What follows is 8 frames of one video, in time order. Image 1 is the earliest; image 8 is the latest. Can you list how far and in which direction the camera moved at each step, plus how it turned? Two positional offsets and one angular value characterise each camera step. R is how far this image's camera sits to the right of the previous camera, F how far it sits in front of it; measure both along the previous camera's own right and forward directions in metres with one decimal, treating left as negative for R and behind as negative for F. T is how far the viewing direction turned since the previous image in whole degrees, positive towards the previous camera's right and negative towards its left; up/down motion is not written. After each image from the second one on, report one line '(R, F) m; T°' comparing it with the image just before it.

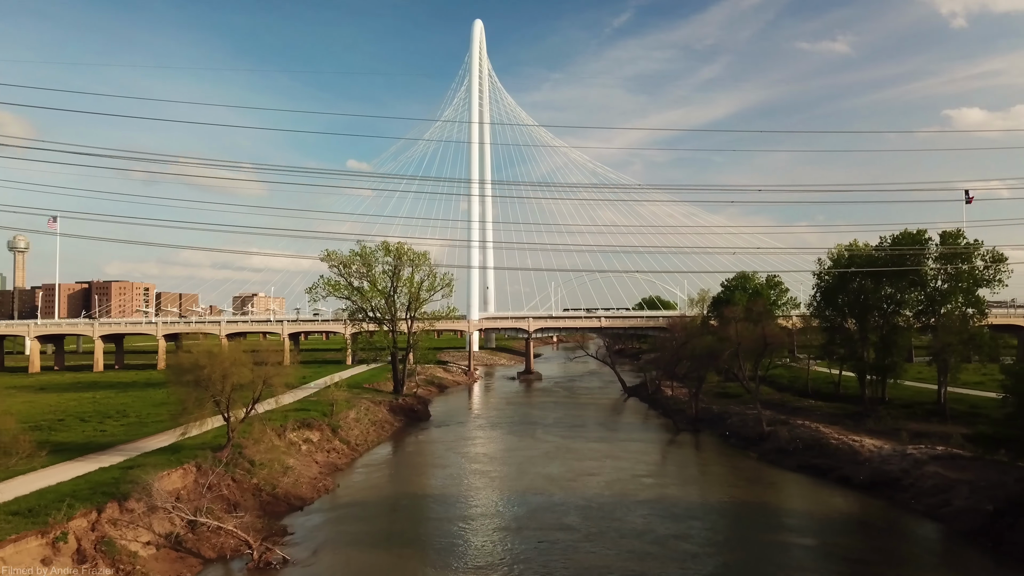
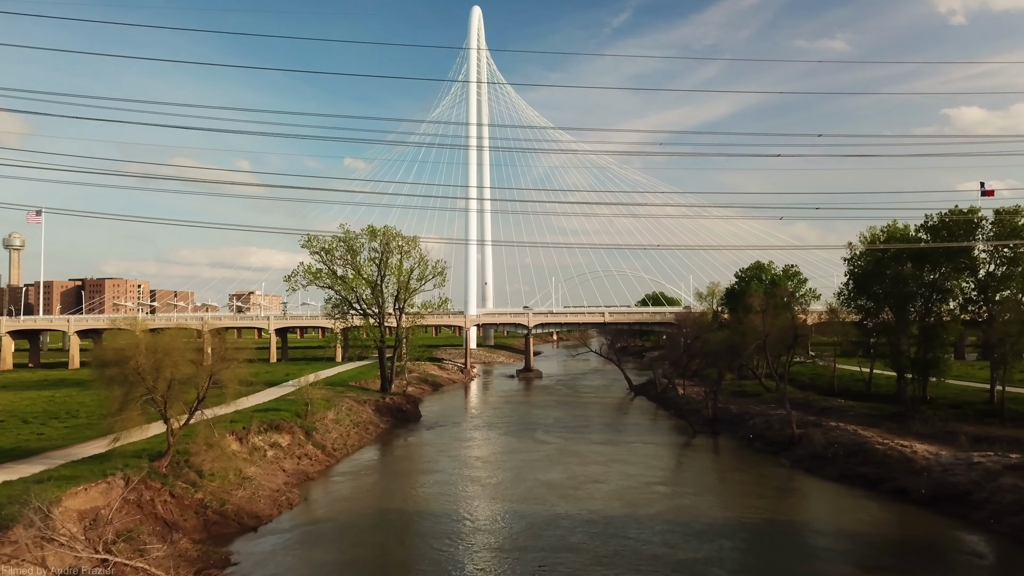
(+0.1, +4.9) m; 0°
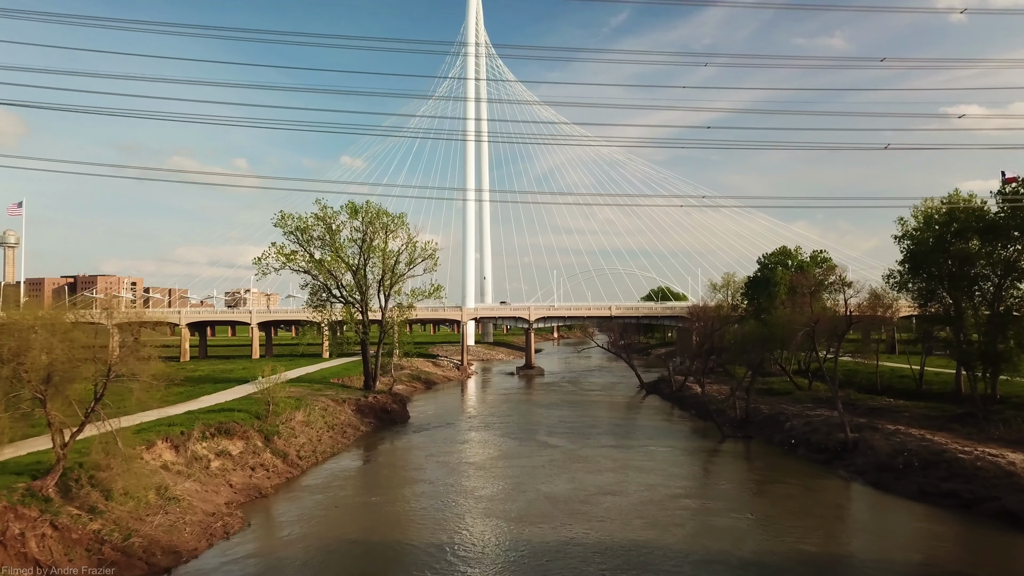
(0.0, +6.0) m; 0°
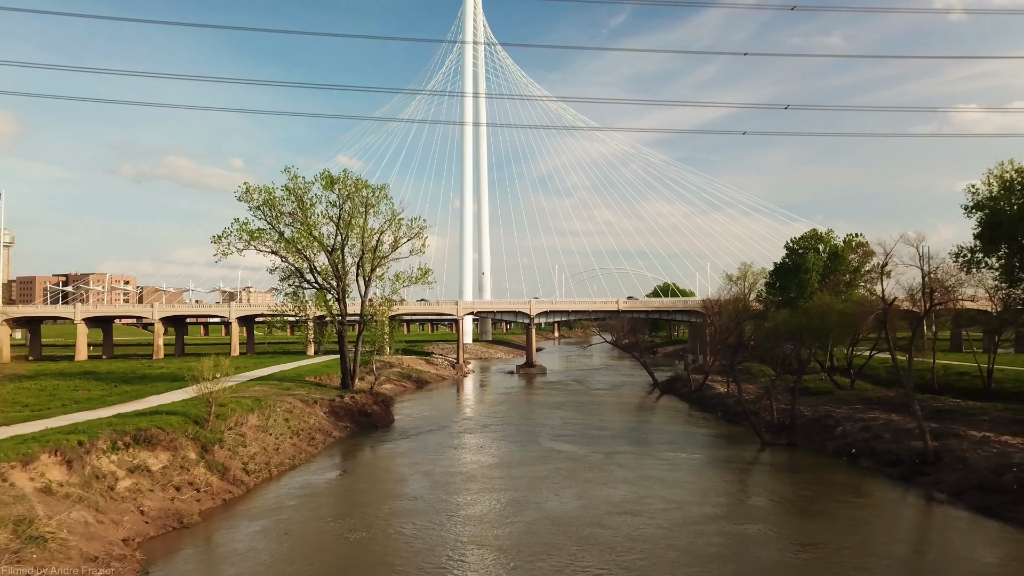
(0.0, +6.1) m; 0°
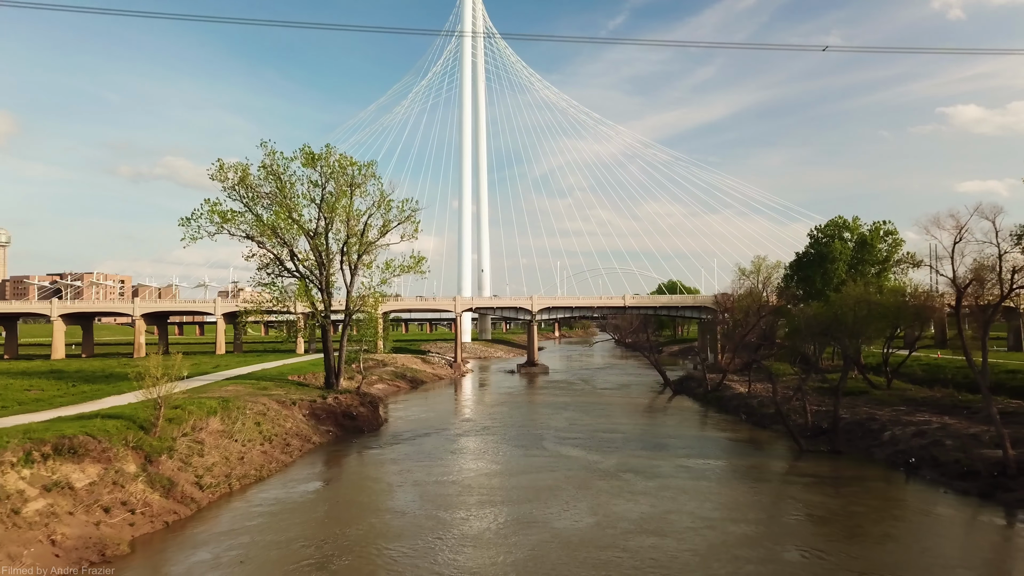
(-0.2, +4.0) m; 0°
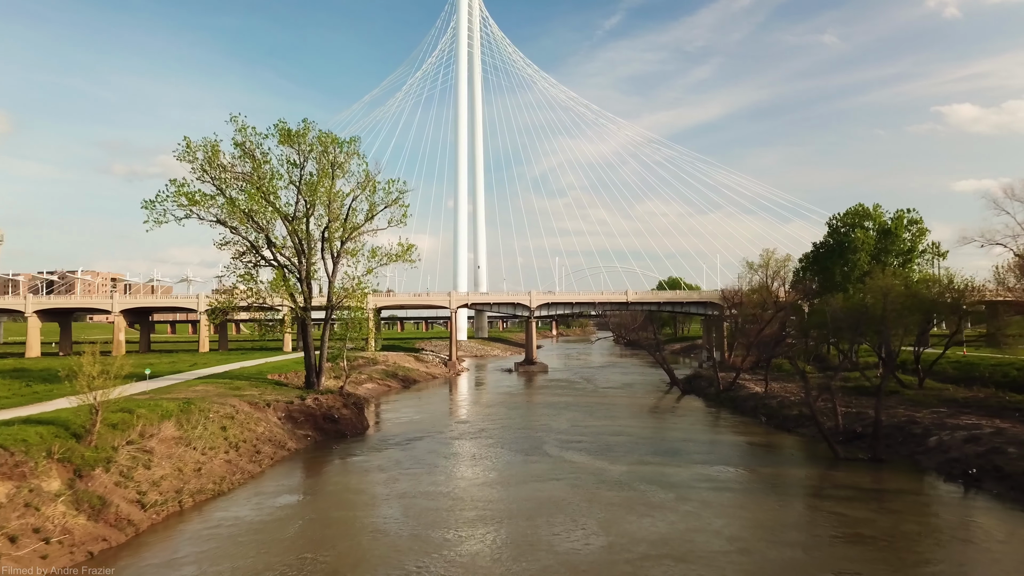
(-0.1, +3.2) m; 0°
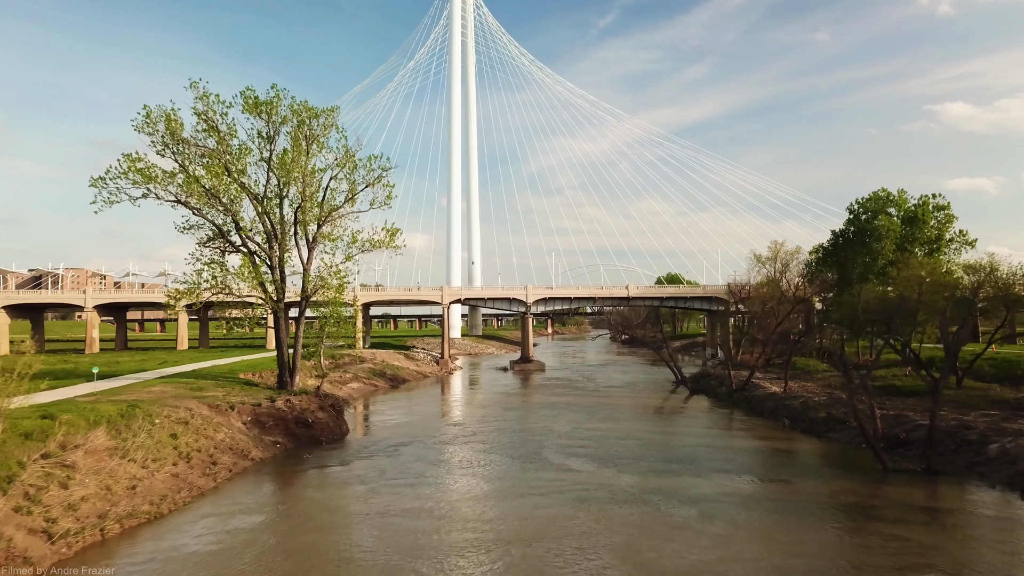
(-0.1, +3.4) m; 0°
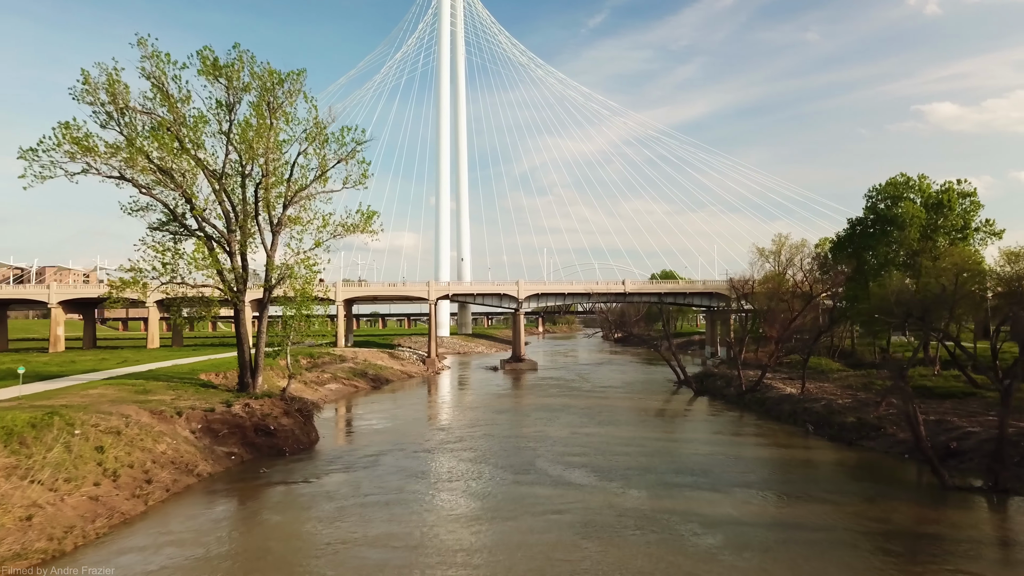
(0.0, +3.4) m; +1°
